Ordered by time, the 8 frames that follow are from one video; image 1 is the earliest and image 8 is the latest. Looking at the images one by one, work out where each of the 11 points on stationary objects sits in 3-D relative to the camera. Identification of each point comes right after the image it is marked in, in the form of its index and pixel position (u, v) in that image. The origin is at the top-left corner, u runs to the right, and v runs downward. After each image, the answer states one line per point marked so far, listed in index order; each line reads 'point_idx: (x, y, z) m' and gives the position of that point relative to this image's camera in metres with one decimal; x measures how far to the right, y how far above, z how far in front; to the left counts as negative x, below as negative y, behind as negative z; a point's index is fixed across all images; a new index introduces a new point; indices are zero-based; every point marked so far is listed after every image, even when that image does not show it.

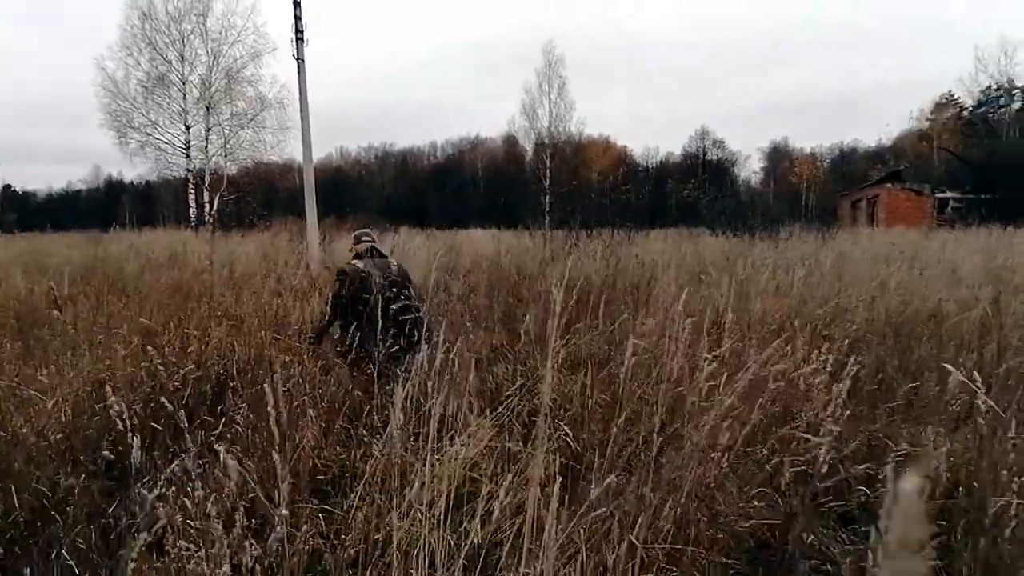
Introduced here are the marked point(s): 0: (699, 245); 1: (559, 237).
0: (+2.5, +0.6, +8.2) m
1: (+0.6, +0.8, +9.0) m
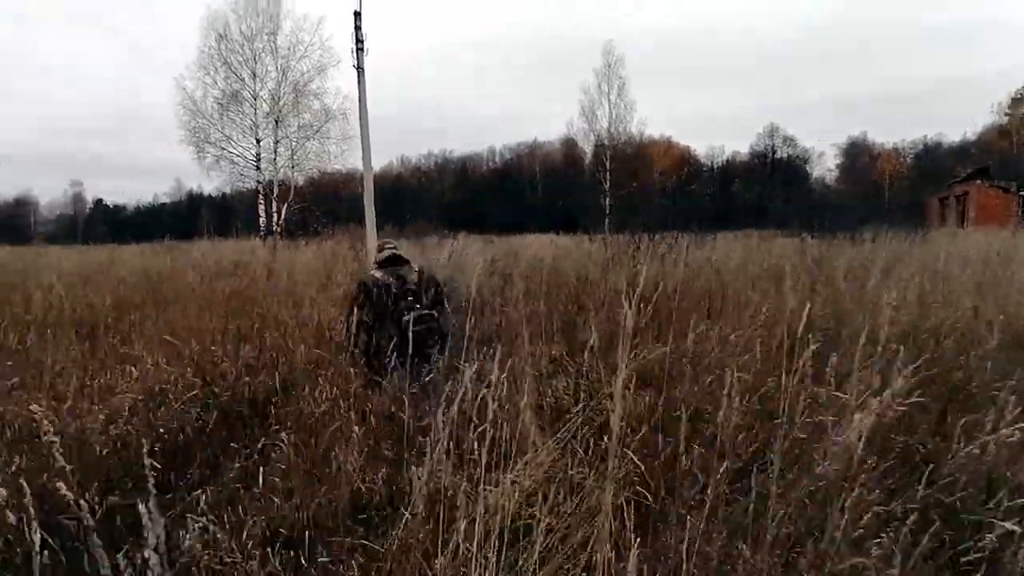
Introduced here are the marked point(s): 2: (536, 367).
0: (+3.3, +0.5, +7.7) m
1: (+1.5, +0.7, +8.6) m
2: (+0.1, -0.4, +3.2) m
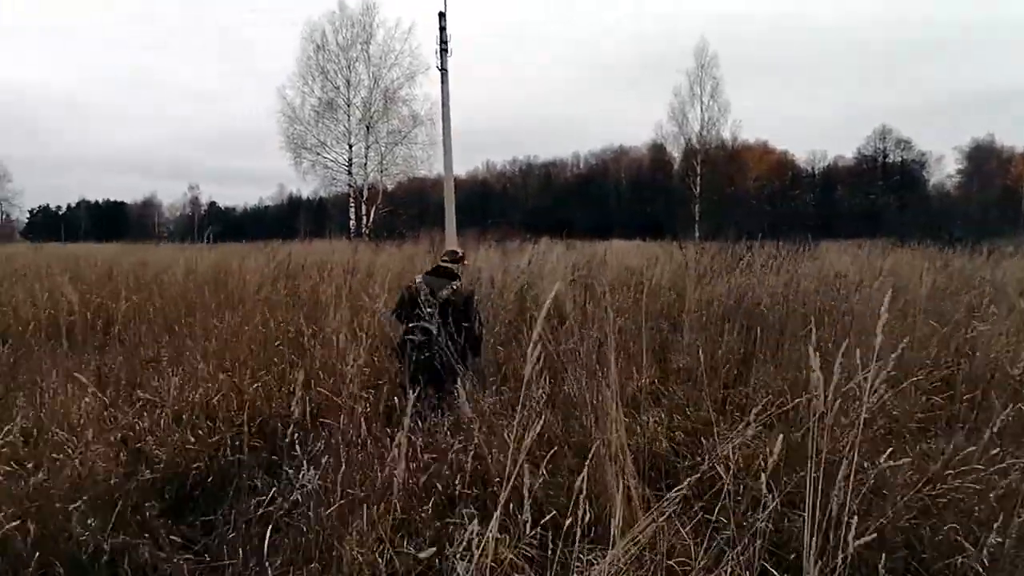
0: (+4.3, +0.3, +6.7) m
1: (+2.6, +0.5, +7.9) m
2: (+0.5, -0.5, +2.7) m
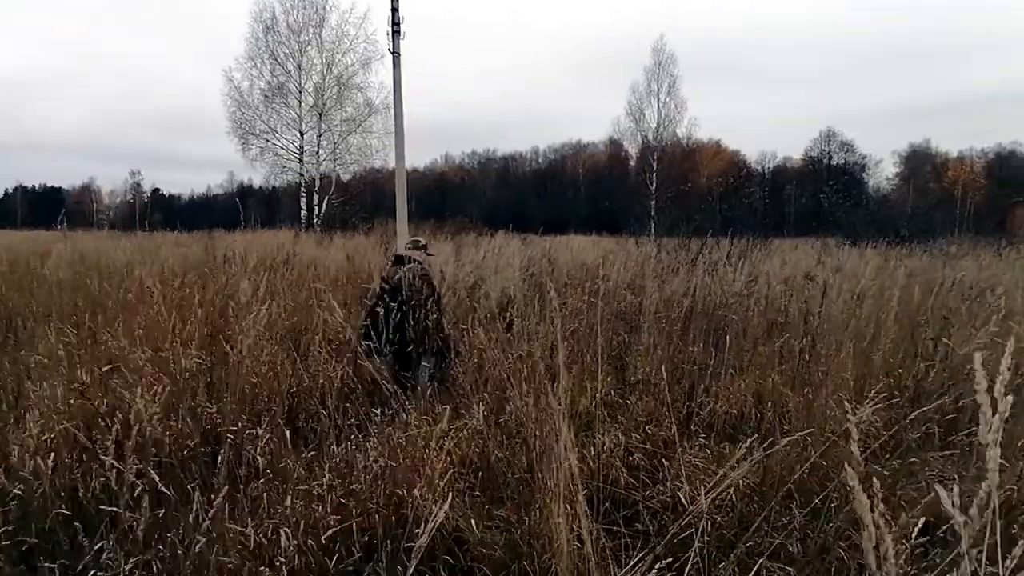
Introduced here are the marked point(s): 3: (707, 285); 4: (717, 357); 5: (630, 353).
0: (+3.7, +0.3, +6.7) m
1: (+2.0, +0.5, +7.7) m
2: (+0.3, -0.5, +2.4) m
3: (+1.3, 0.0, +4.0) m
4: (+1.1, -0.4, +3.0) m
5: (+0.6, -0.3, +3.1) m
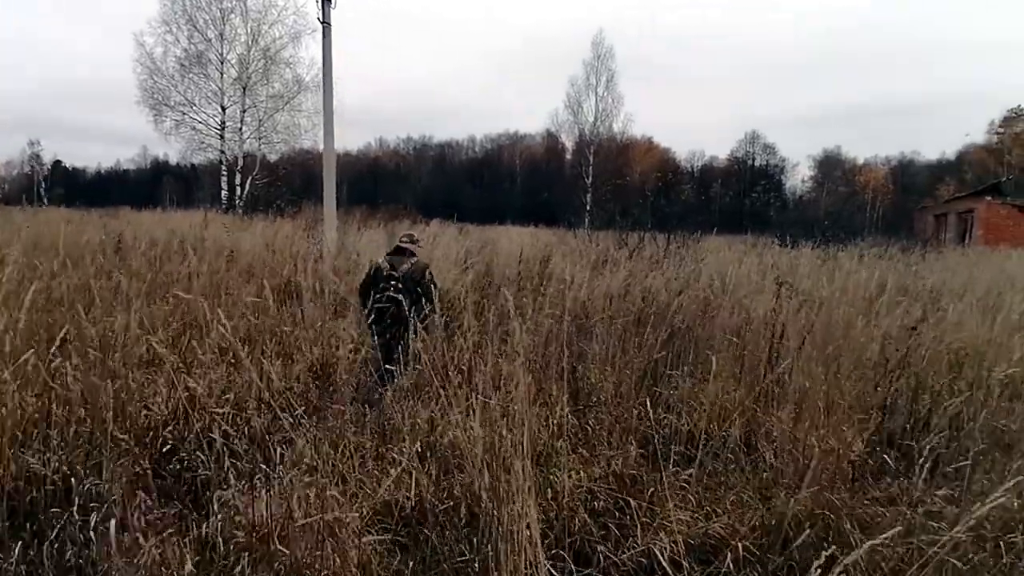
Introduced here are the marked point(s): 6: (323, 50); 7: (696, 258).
0: (+3.0, +0.3, +6.6) m
1: (+1.2, +0.6, +7.4) m
2: (+0.1, -0.5, +2.0) m
3: (+1.0, 0.0, +3.7) m
4: (+0.8, -0.4, +2.7) m
5: (+0.3, -0.3, +2.7) m
6: (-2.9, +3.7, +9.2) m
7: (+1.9, +0.3, +6.0) m
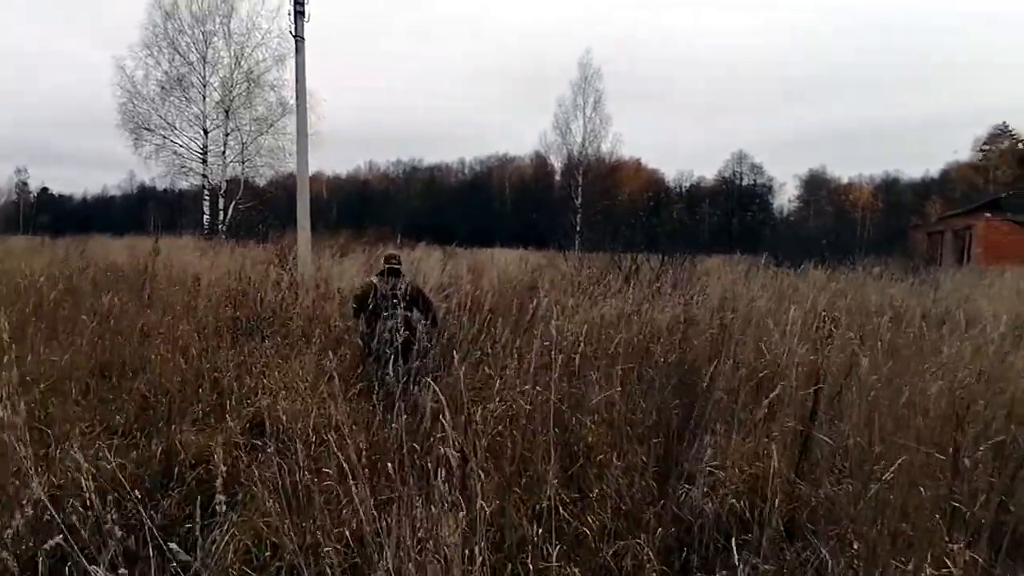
0: (+2.9, +0.1, +6.1) m
1: (+1.0, +0.3, +6.9) m
2: (0.0, -0.6, +1.4) m
3: (+0.9, -0.2, +3.2) m
4: (+0.7, -0.5, +2.2) m
5: (+0.2, -0.5, +2.1) m
6: (-3.2, +3.3, +8.7) m
7: (+1.8, 0.0, +5.5) m
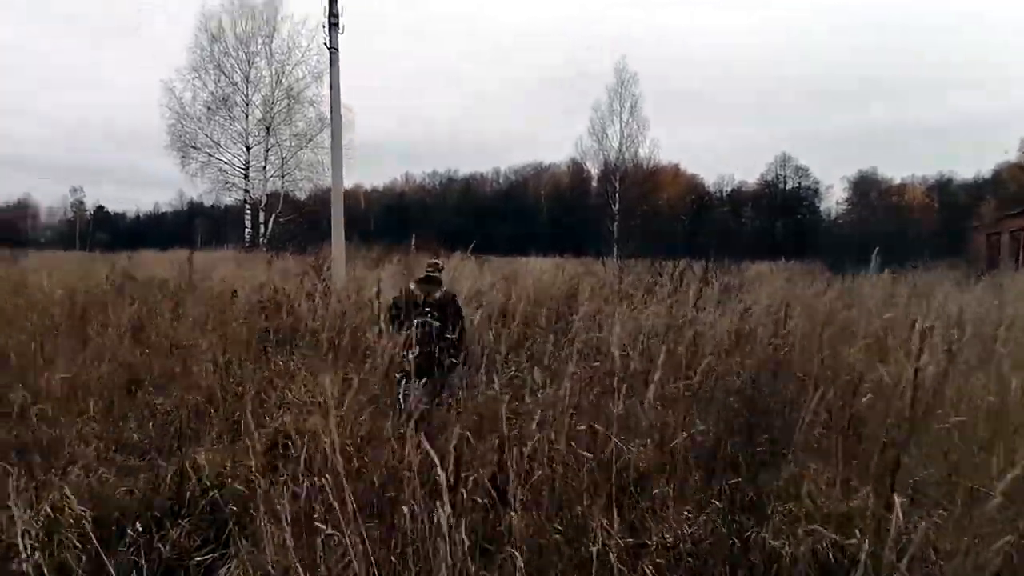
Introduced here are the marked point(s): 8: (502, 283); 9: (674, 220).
0: (+3.2, 0.0, +5.6) m
1: (+1.5, +0.2, +6.5) m
2: (+0.1, -0.6, +1.1) m
3: (+1.0, -0.2, +2.8) m
4: (+0.8, -0.5, +1.8) m
5: (+0.4, -0.5, +1.8) m
6: (-2.7, +3.1, +8.6) m
7: (+2.1, 0.0, +5.1) m
8: (-0.1, 0.0, +5.5) m
9: (+4.9, +2.2, +17.8) m
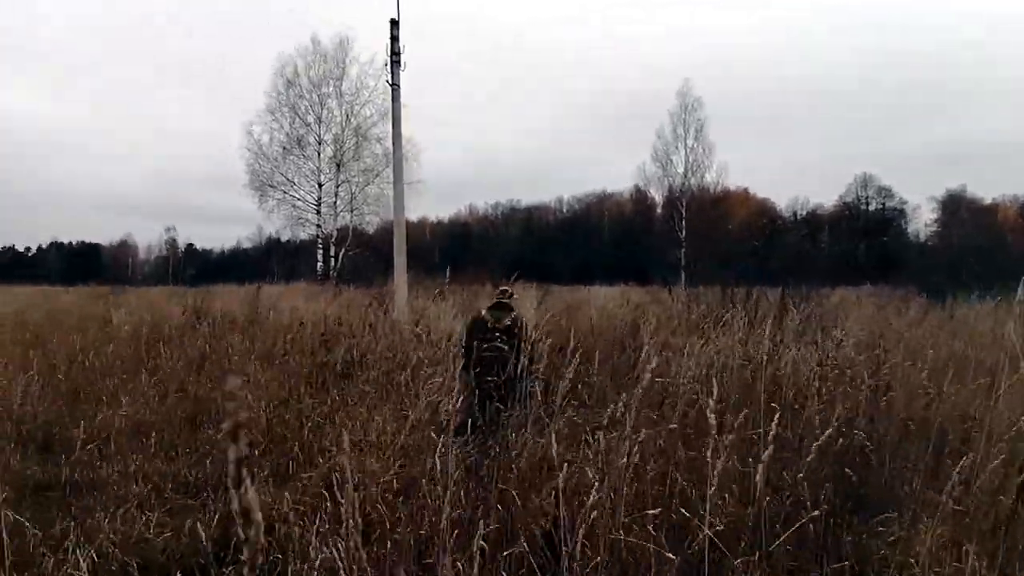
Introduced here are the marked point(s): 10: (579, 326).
0: (+3.8, -0.2, +5.0) m
1: (+2.1, -0.1, +6.1) m
2: (+0.1, -0.7, +0.8) m
3: (+1.3, -0.3, +2.5) m
4: (+1.0, -0.6, +1.5) m
5: (+0.5, -0.6, +1.5) m
6: (-1.8, +2.6, +8.8) m
7: (+2.6, -0.2, +4.6) m
8: (+0.4, -0.3, +5.3) m
9: (+6.8, +1.3, +17.0) m
10: (+0.5, -0.4, +4.5) m
